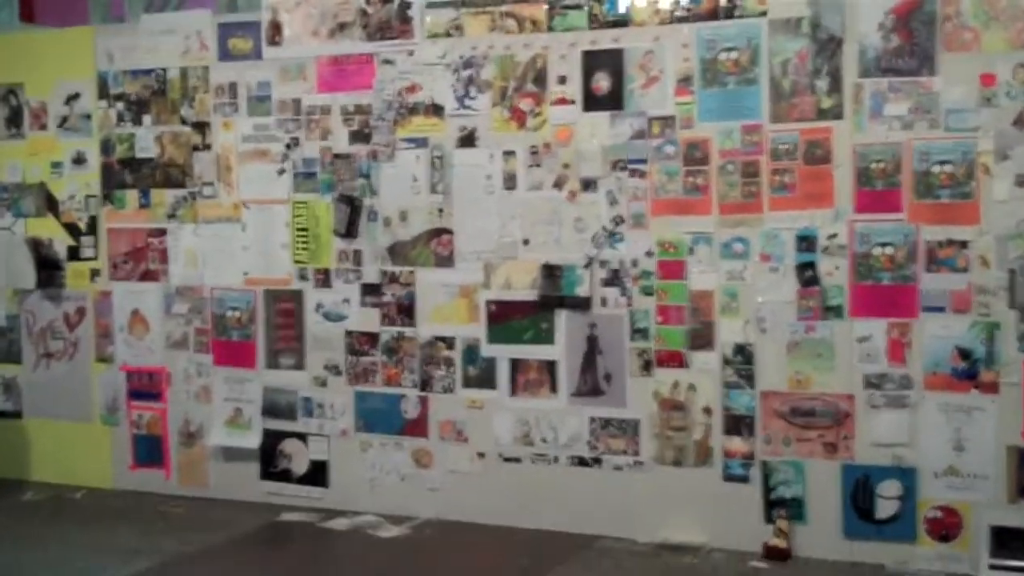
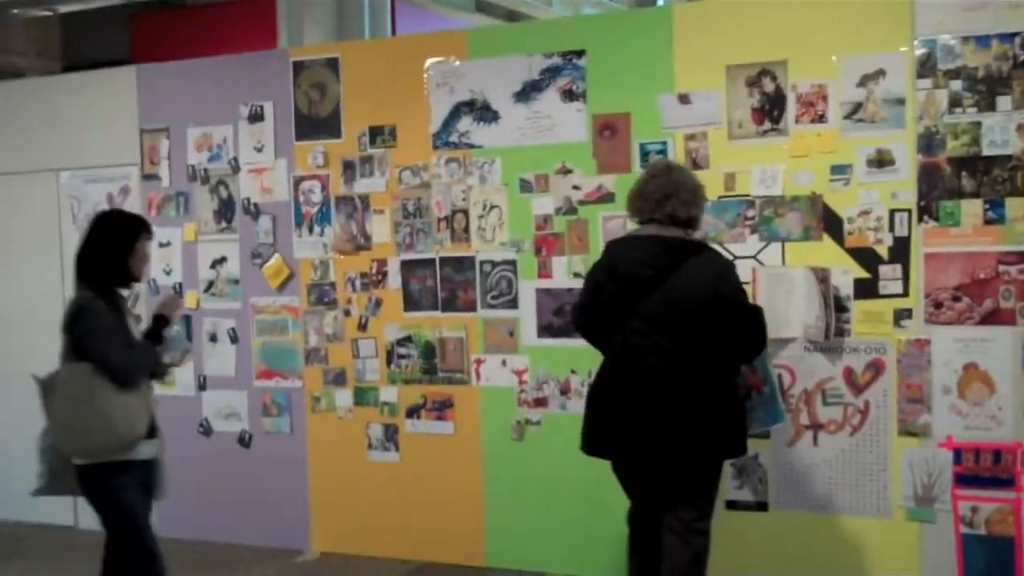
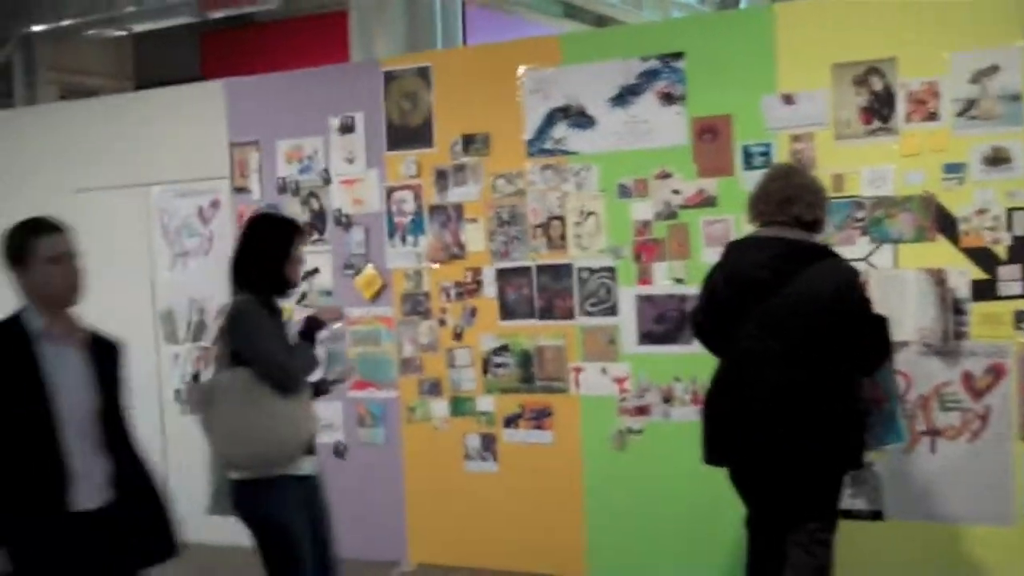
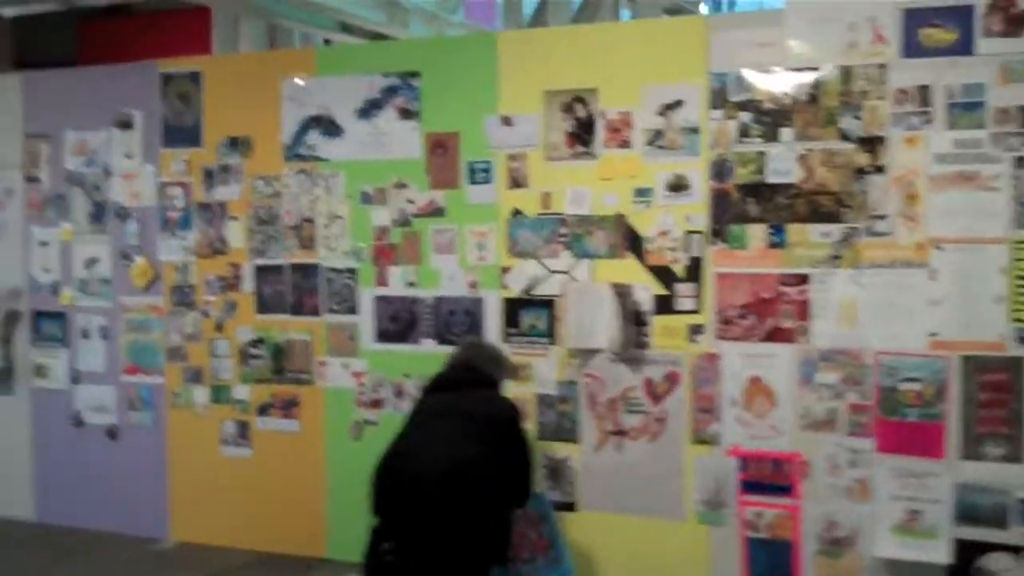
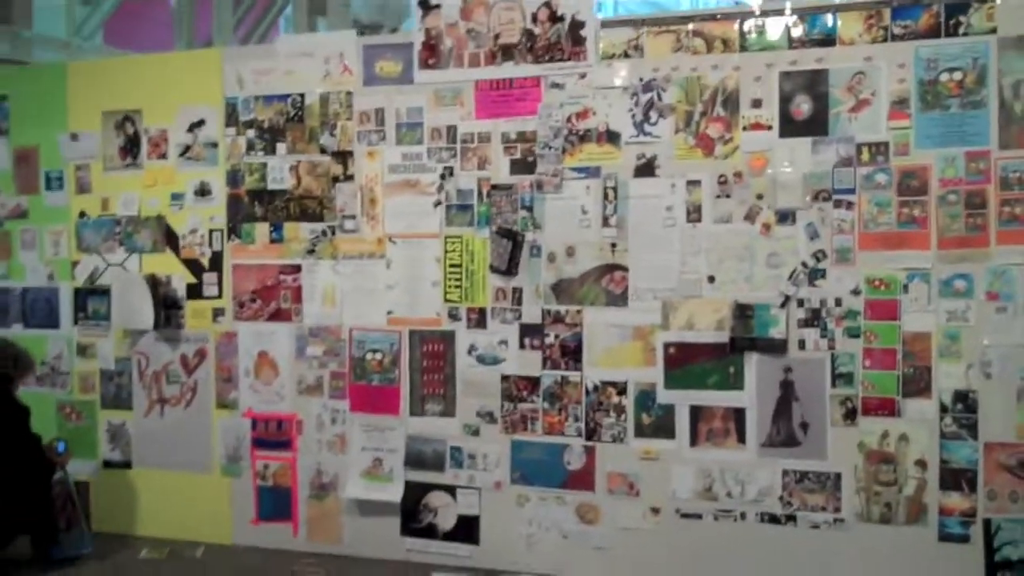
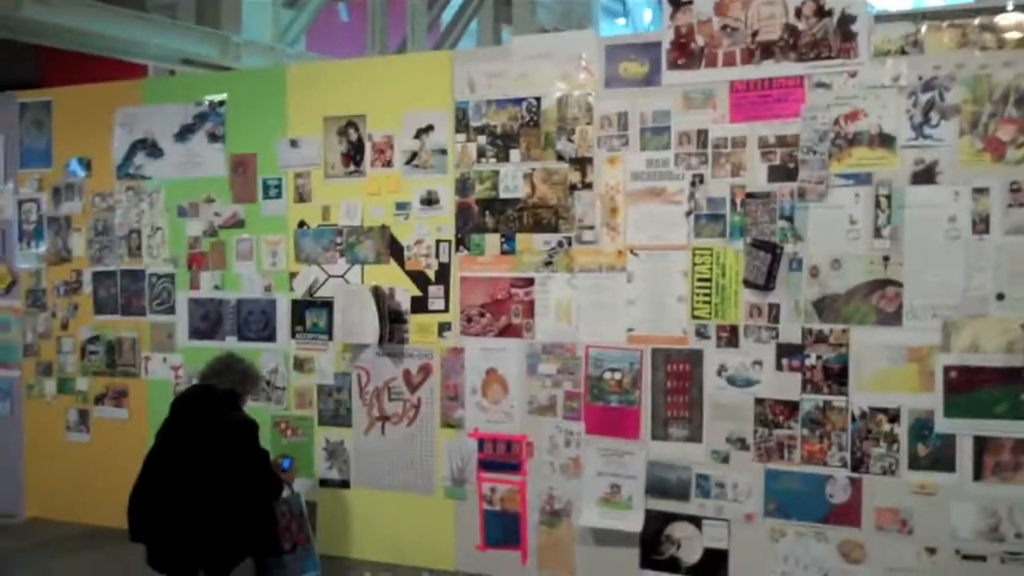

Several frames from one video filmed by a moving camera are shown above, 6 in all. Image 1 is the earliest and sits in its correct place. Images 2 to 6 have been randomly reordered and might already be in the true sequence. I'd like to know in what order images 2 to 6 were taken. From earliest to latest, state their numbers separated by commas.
5, 6, 4, 2, 3
